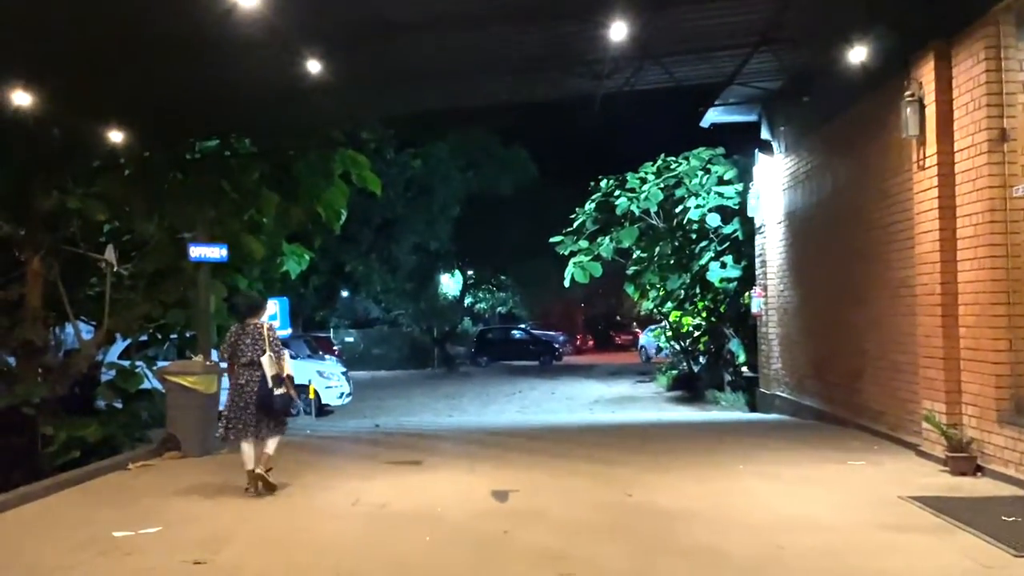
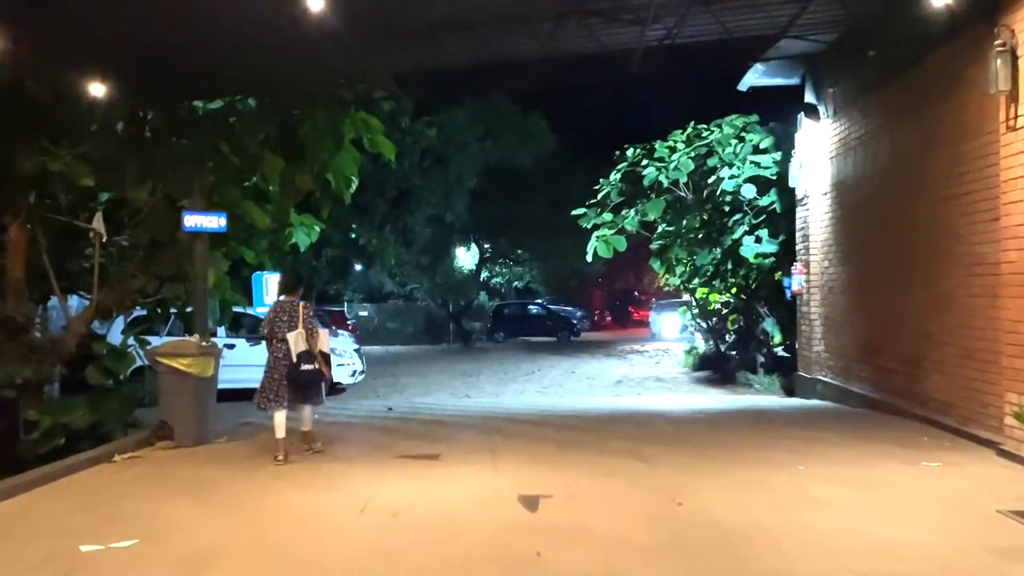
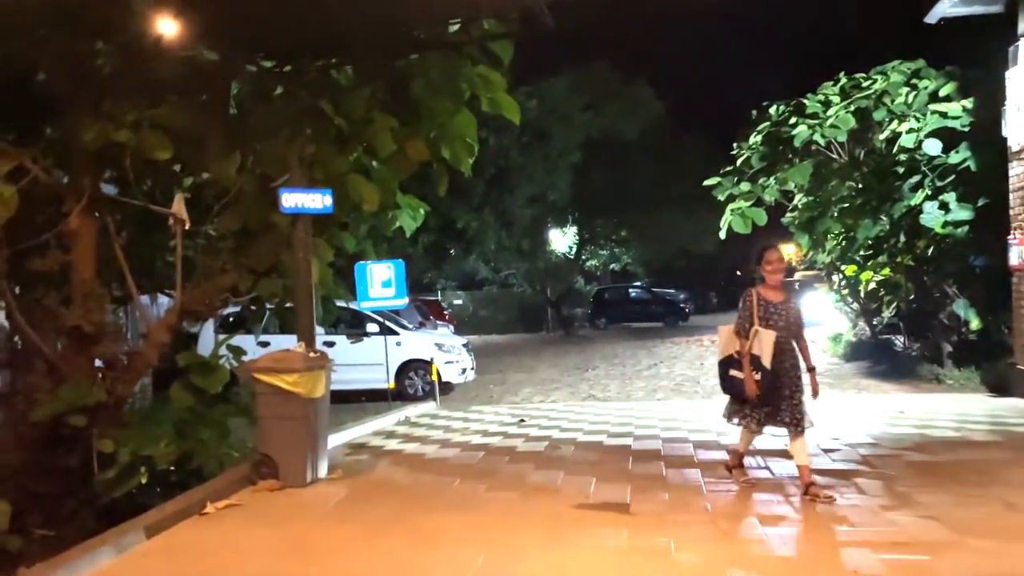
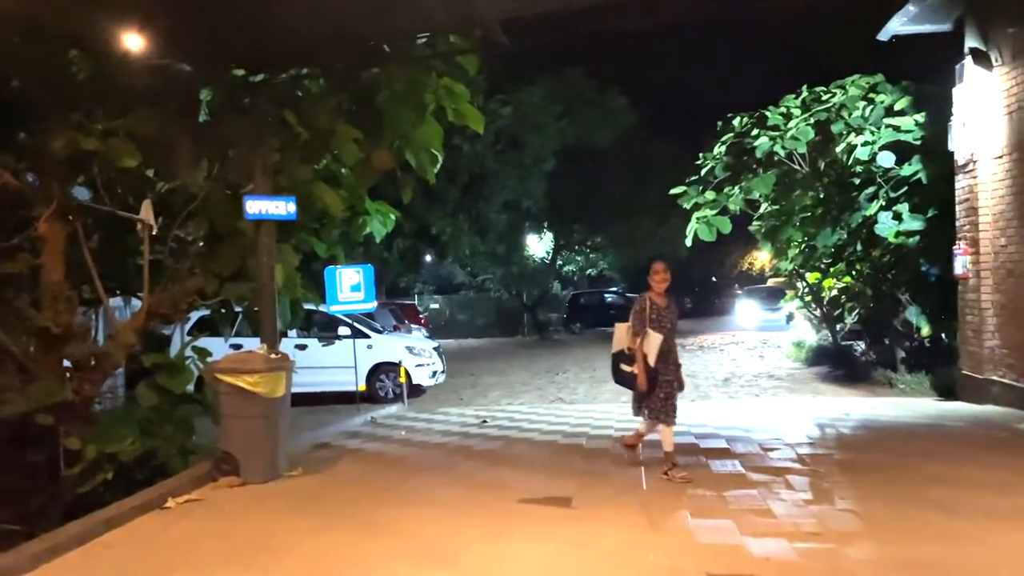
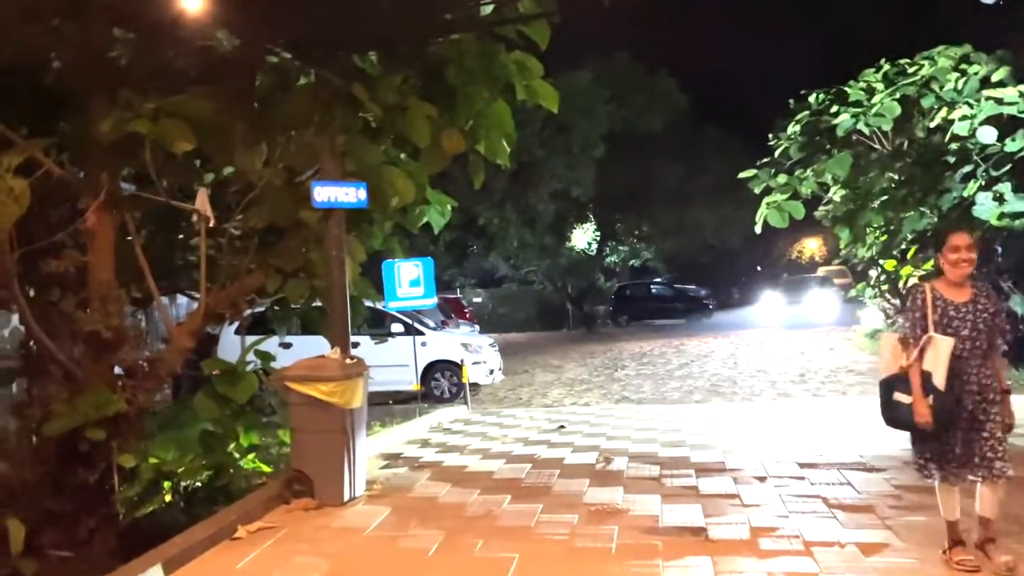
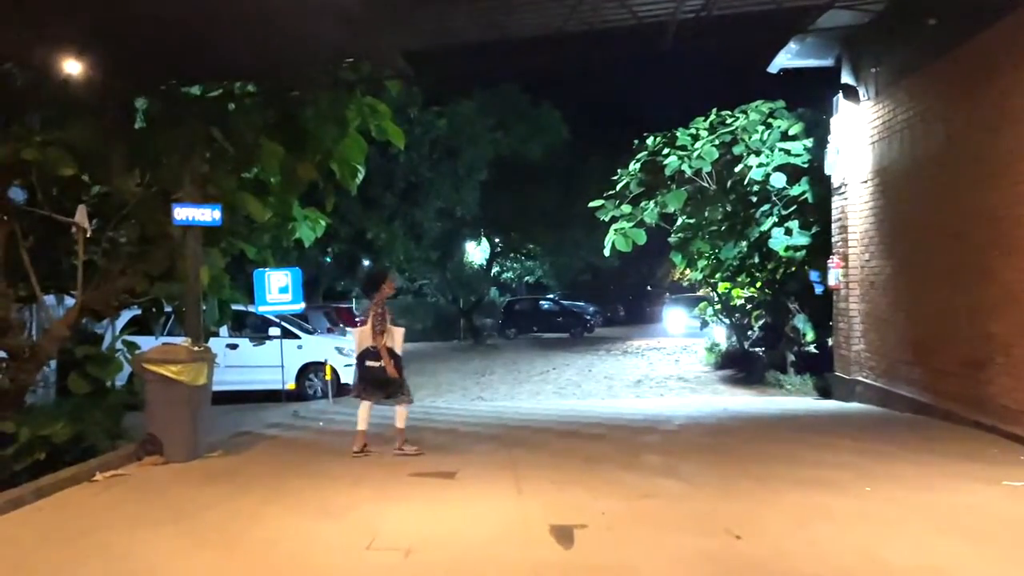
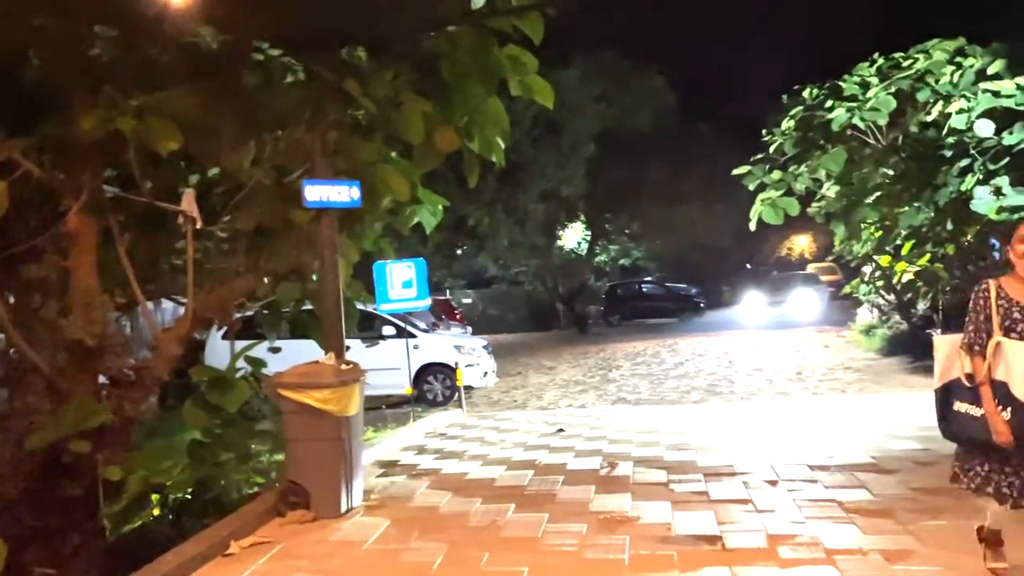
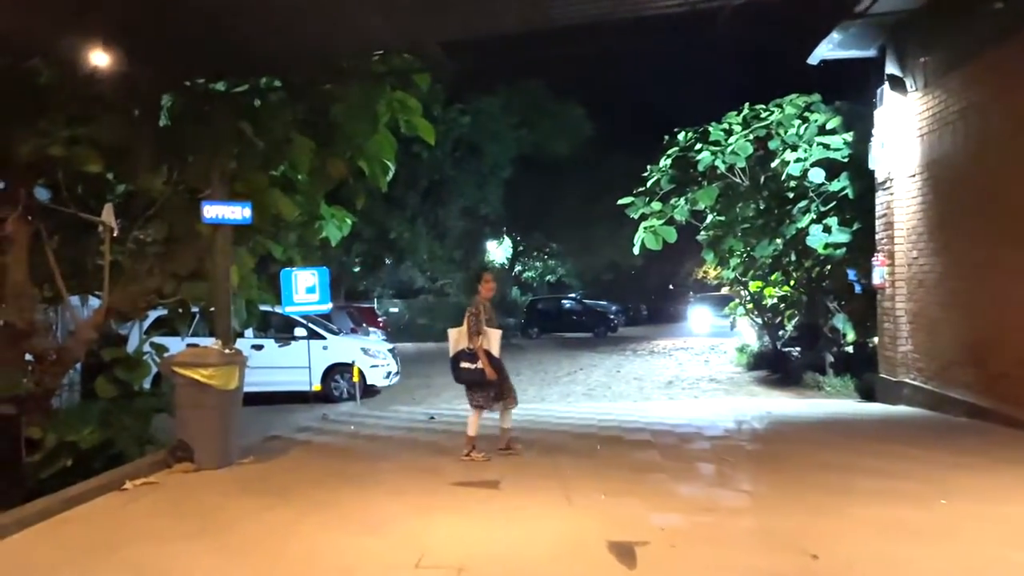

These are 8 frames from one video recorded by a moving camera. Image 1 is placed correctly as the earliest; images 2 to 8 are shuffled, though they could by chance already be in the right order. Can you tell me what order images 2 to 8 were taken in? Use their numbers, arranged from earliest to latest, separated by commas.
2, 6, 8, 4, 3, 5, 7
